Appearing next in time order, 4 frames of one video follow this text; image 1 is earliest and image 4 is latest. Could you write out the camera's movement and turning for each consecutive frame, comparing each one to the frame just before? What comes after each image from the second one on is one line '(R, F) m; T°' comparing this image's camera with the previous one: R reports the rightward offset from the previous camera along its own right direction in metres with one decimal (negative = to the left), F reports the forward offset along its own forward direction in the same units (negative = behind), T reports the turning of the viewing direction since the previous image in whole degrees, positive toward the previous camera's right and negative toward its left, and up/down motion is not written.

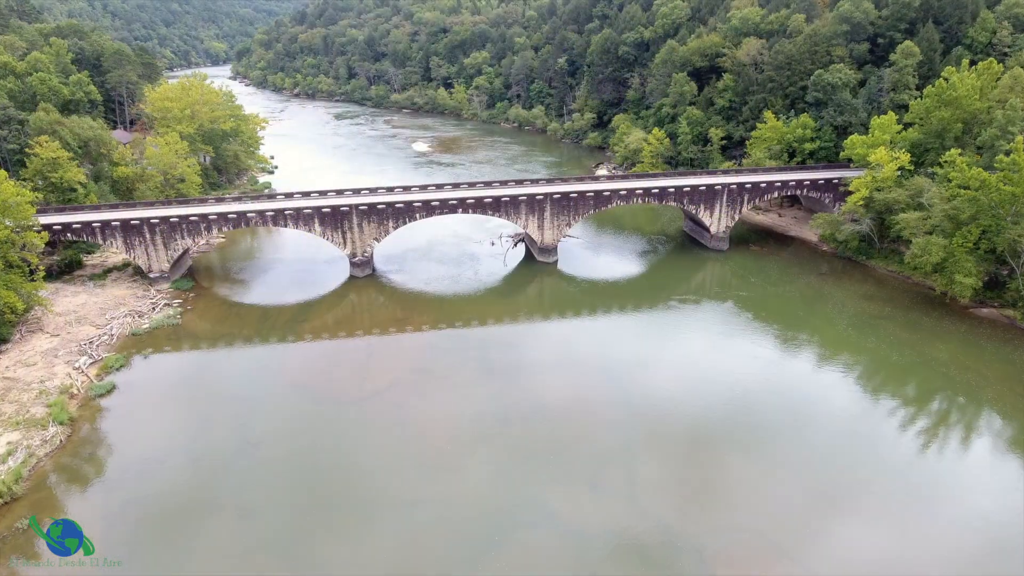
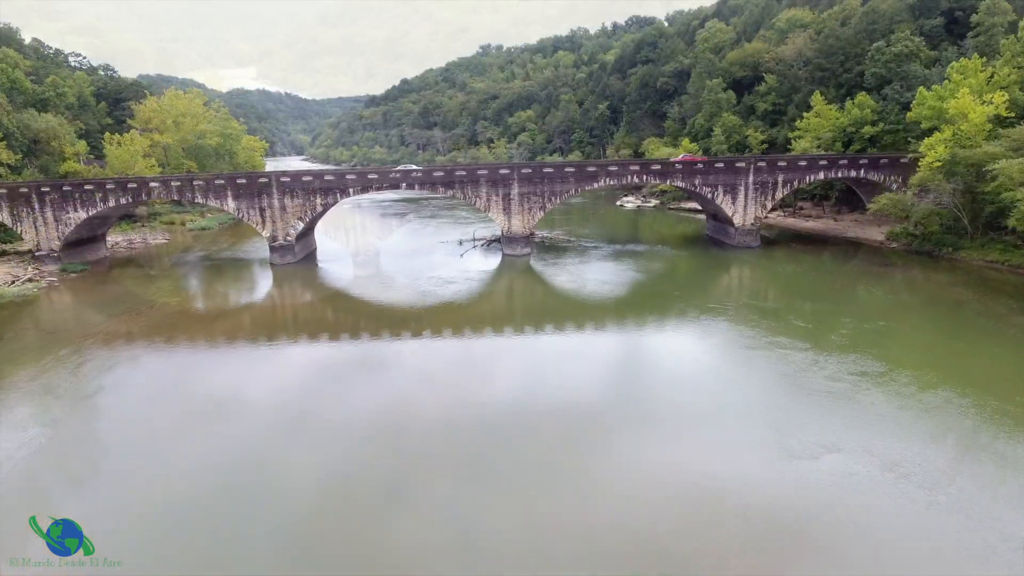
(+6.2, +9.7) m; -7°
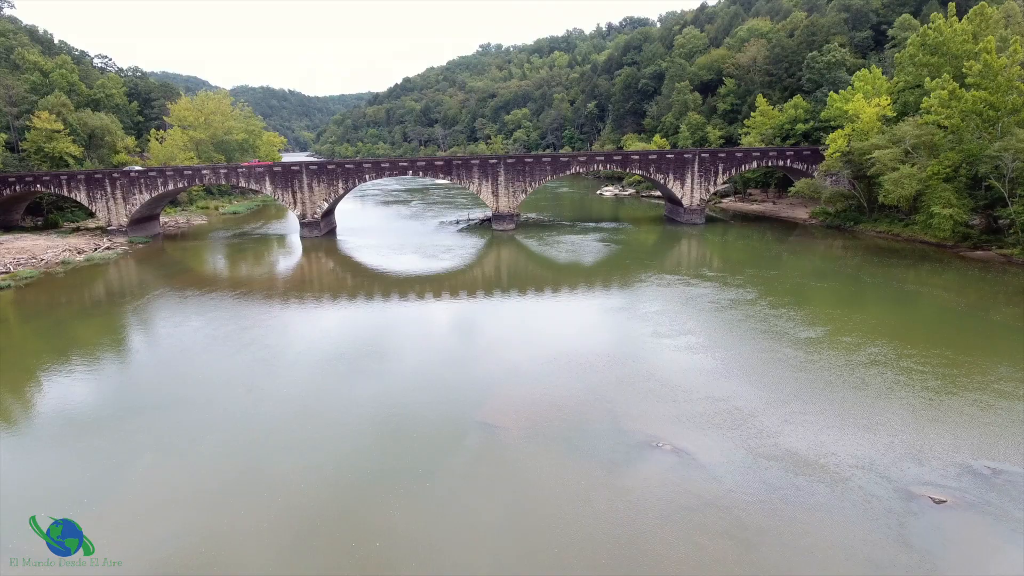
(+1.0, -6.8) m; 0°
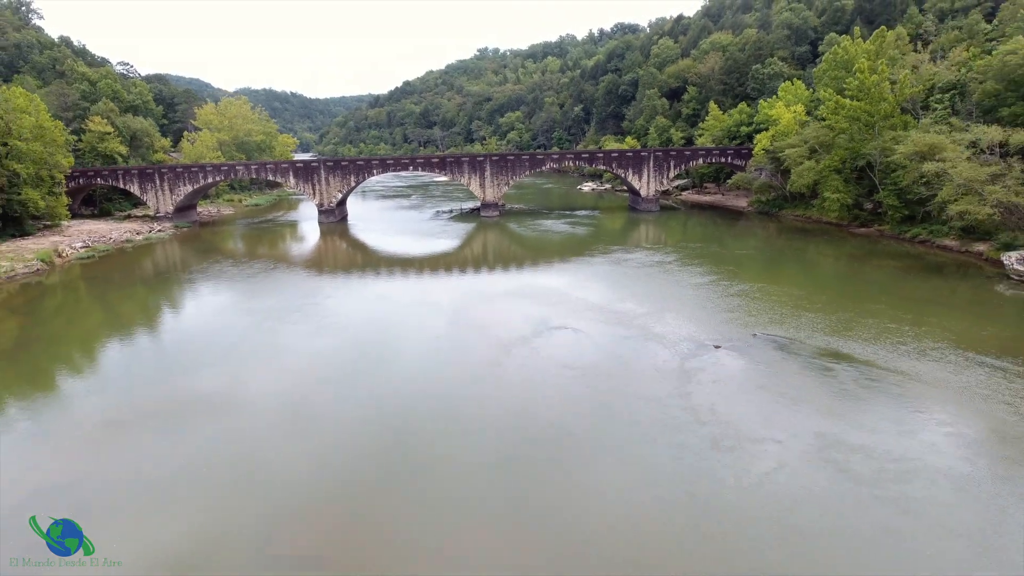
(+1.2, -7.2) m; 0°
